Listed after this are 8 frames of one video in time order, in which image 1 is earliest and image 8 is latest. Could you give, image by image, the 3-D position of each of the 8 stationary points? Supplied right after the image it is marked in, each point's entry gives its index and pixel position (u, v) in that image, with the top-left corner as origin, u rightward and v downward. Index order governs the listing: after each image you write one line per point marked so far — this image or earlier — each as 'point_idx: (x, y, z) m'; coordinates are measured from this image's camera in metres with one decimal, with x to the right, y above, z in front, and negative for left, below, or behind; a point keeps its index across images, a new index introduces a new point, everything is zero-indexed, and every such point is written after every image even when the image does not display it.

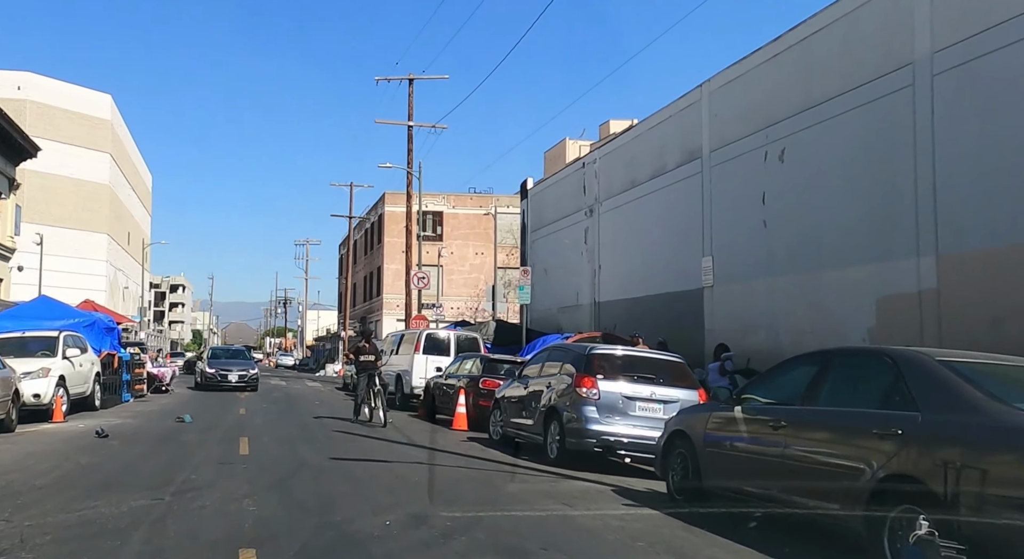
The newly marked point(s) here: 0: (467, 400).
0: (-0.8, -2.3, +20.3) m
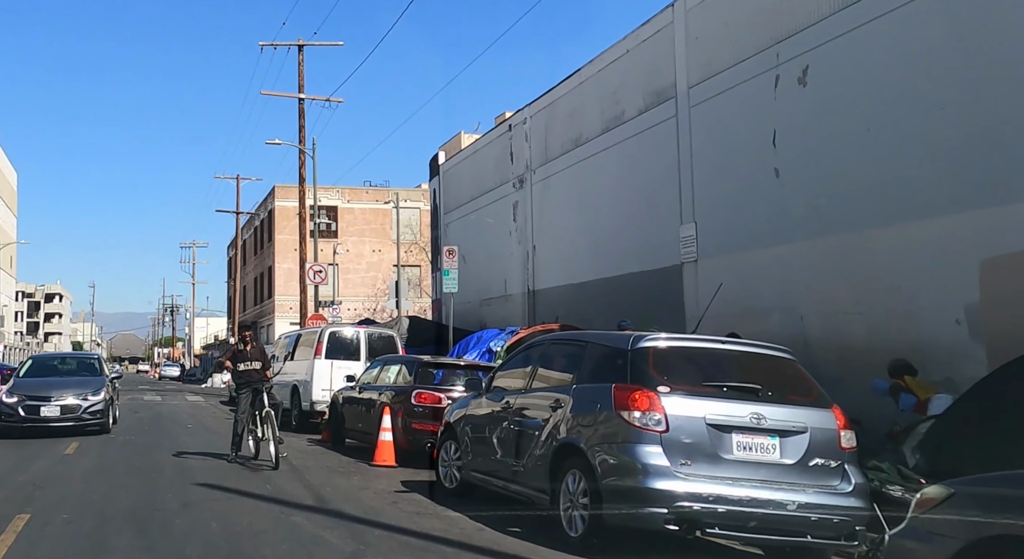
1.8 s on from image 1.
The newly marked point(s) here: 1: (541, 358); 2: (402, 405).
0: (-1.6, -2.0, +14.7) m
1: (+0.3, -0.7, +9.5) m
2: (-1.5, -1.8, +14.7) m
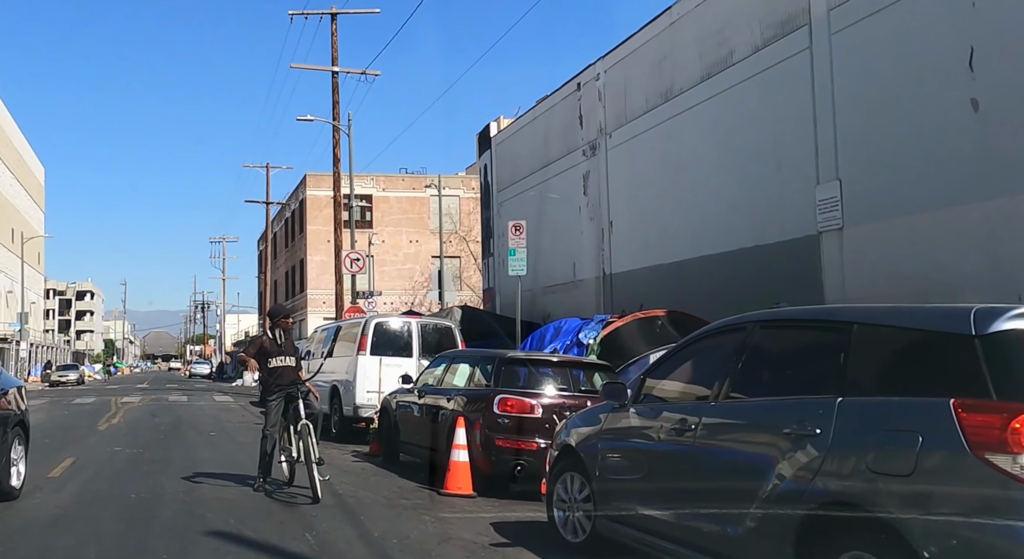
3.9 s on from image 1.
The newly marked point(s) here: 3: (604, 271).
0: (-0.5, -1.7, +11.4) m
1: (+1.3, -0.4, +6.1) m
2: (-0.3, -1.5, +11.4) m
3: (+1.6, +0.1, +19.0) m
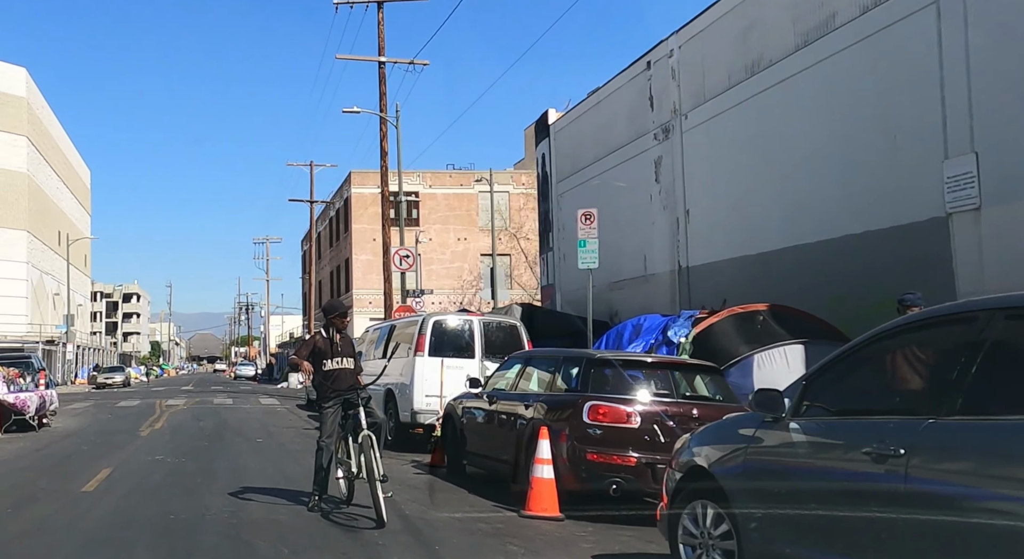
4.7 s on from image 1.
0: (+0.4, -1.6, +10.0) m
1: (+1.9, -0.3, +4.6) m
2: (+0.5, -1.4, +10.0) m
3: (+2.7, +0.3, +17.4) m
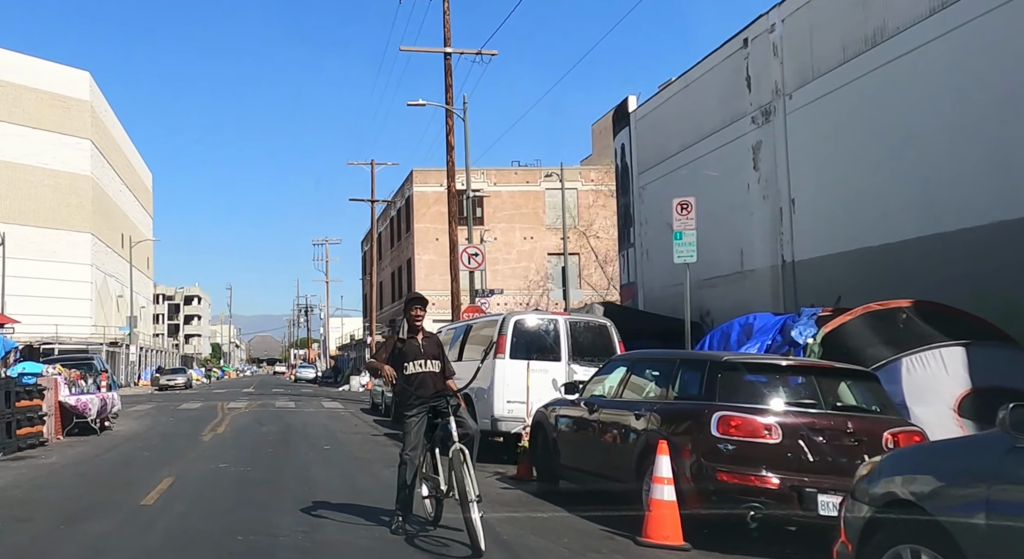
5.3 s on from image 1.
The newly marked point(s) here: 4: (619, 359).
0: (+1.3, -1.5, +8.6) m
1: (+2.6, -0.2, +3.2) m
2: (+1.5, -1.3, +8.6) m
3: (+4.0, +0.3, +15.9) m
4: (+1.1, -0.8, +11.3) m
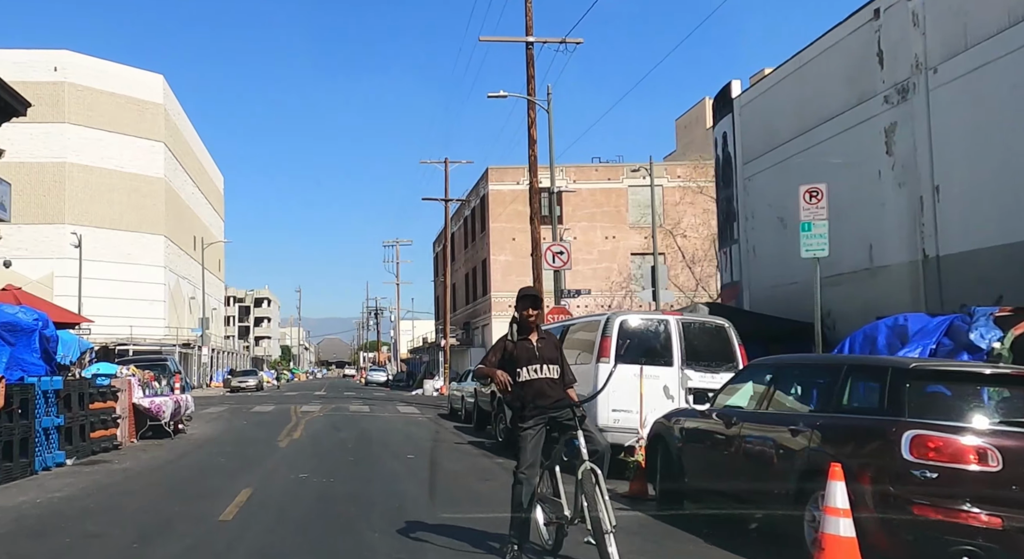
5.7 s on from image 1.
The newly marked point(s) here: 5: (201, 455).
0: (+2.3, -1.5, +7.1) m
1: (+3.2, -0.1, +1.6) m
2: (+2.4, -1.2, +7.1) m
3: (+5.5, +0.4, +14.3) m
4: (+2.3, -0.8, +9.8) m
5: (-5.7, -3.2, +19.5) m
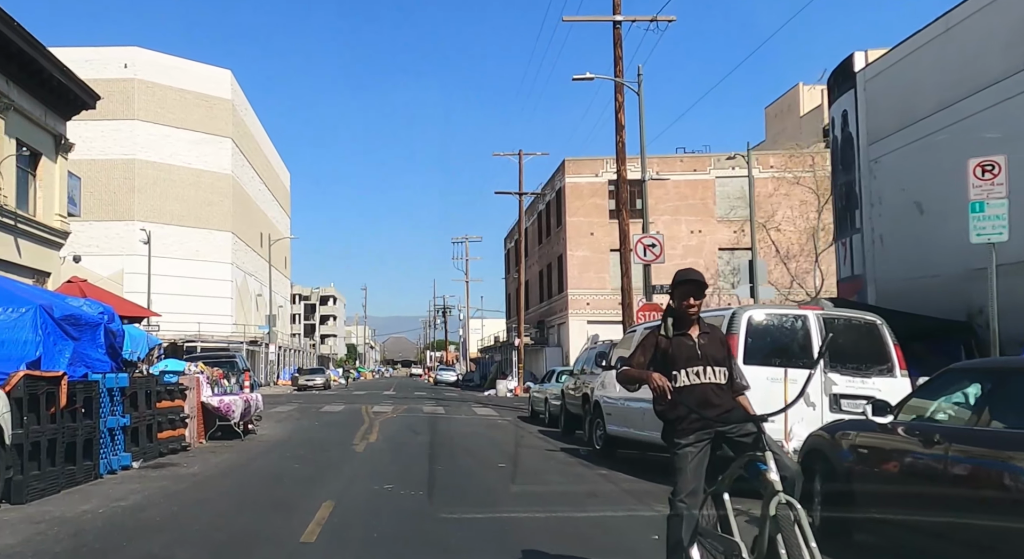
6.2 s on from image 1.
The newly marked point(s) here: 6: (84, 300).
0: (+3.3, -1.3, +5.2) m
1: (+3.9, 0.0, -0.3) m
2: (+3.4, -1.1, +5.2) m
3: (+6.8, +0.5, +12.2) m
4: (+3.4, -0.6, +7.9) m
5: (-4.0, -3.1, +18.0) m
6: (-7.2, -0.3, +17.9) m
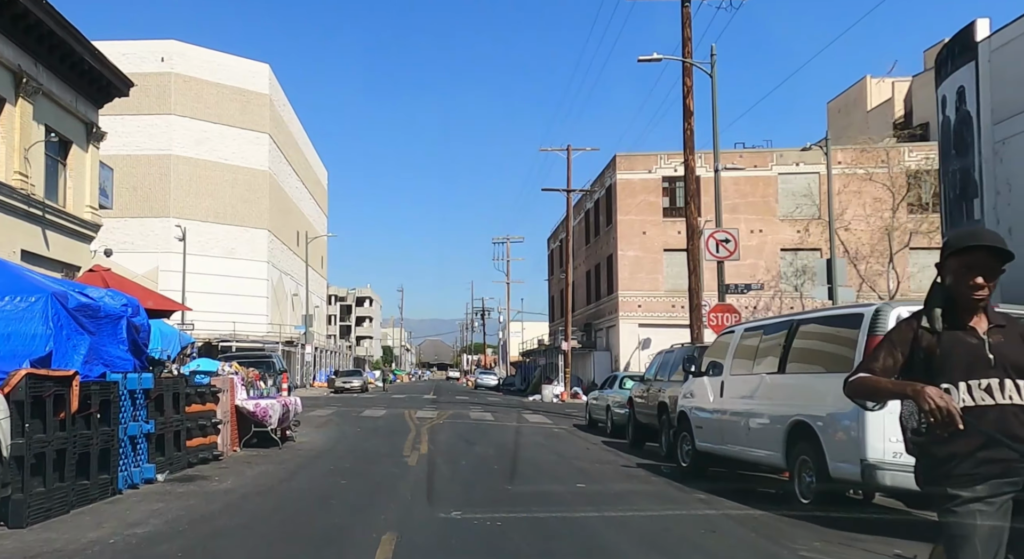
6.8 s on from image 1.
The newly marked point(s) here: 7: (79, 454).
0: (+4.0, -1.2, +2.8) m
1: (+4.5, +0.1, -2.8) m
2: (+4.2, -1.0, +2.7) m
3: (+7.8, +0.5, +9.6) m
4: (+4.3, -0.5, +5.4) m
5: (-2.9, -2.9, +15.8) m
6: (-6.1, -0.1, +15.8) m
7: (-5.1, -2.1, +12.6) m
